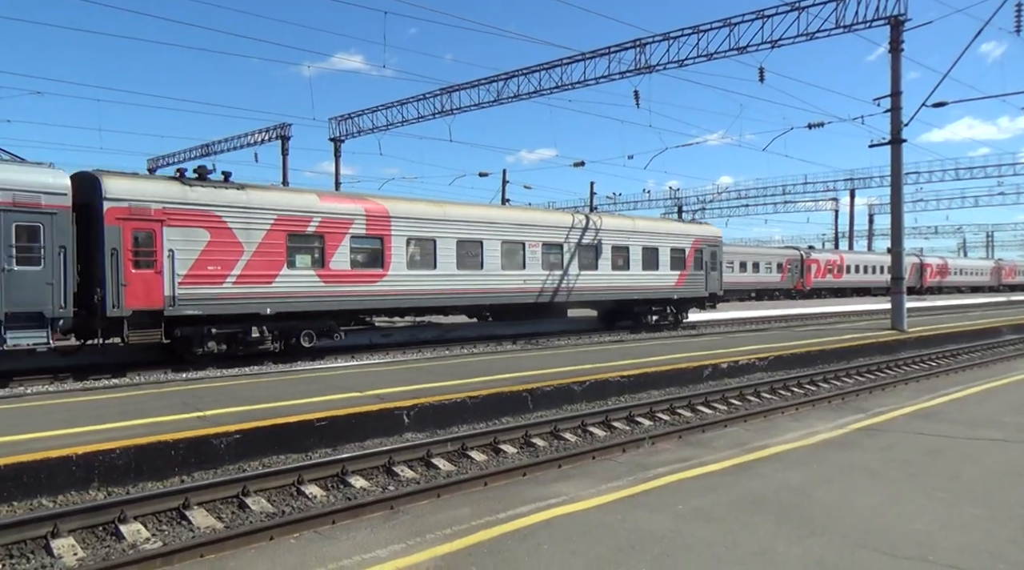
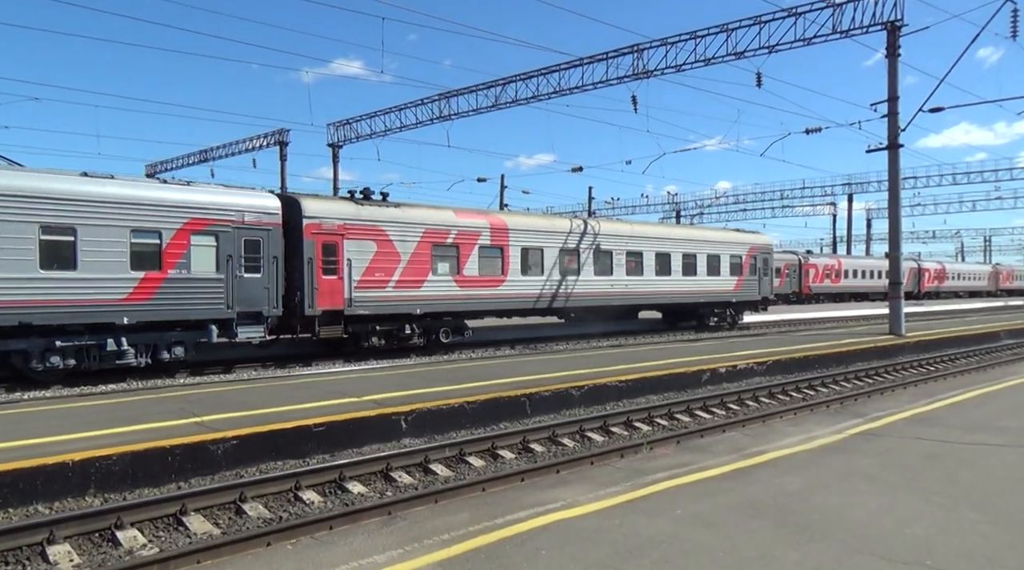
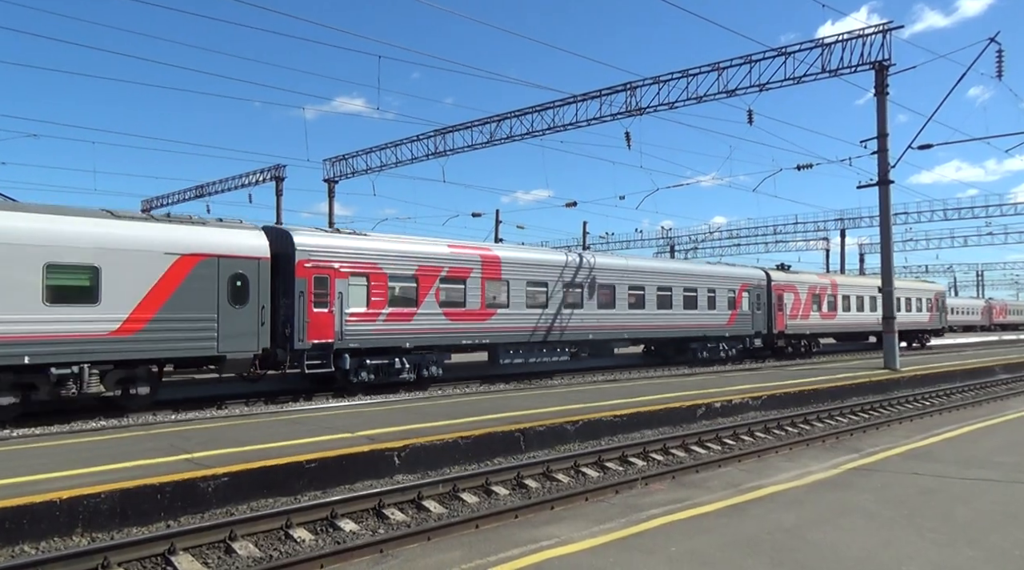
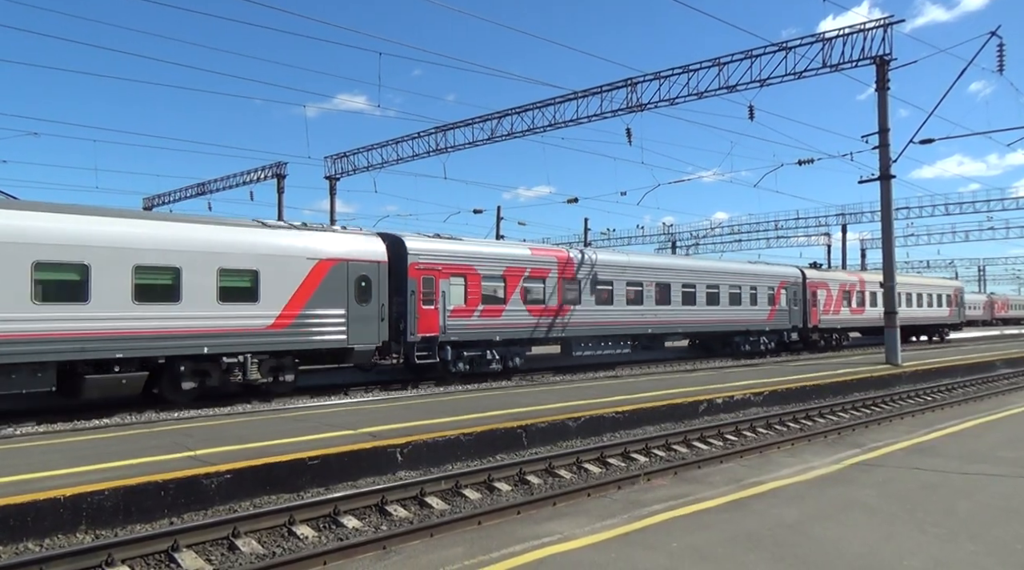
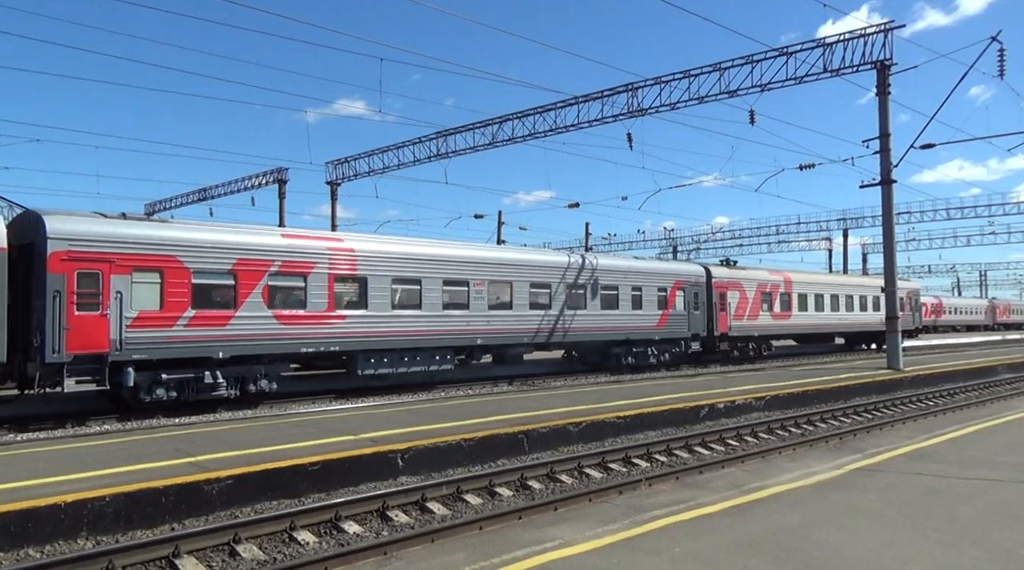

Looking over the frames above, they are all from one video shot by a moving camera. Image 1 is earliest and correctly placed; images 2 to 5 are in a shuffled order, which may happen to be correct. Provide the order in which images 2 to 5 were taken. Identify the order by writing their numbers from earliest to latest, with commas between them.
2, 5, 3, 4
